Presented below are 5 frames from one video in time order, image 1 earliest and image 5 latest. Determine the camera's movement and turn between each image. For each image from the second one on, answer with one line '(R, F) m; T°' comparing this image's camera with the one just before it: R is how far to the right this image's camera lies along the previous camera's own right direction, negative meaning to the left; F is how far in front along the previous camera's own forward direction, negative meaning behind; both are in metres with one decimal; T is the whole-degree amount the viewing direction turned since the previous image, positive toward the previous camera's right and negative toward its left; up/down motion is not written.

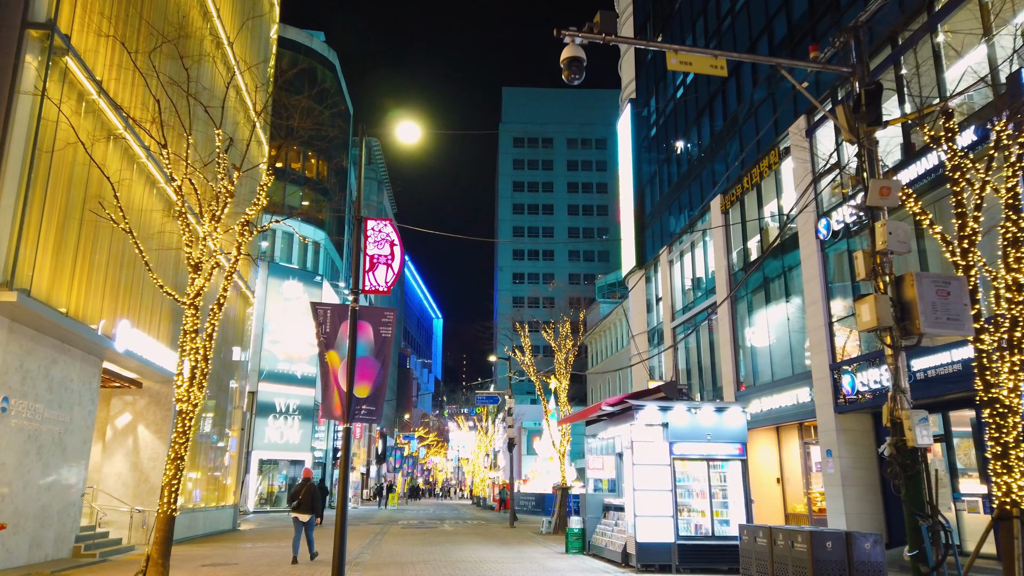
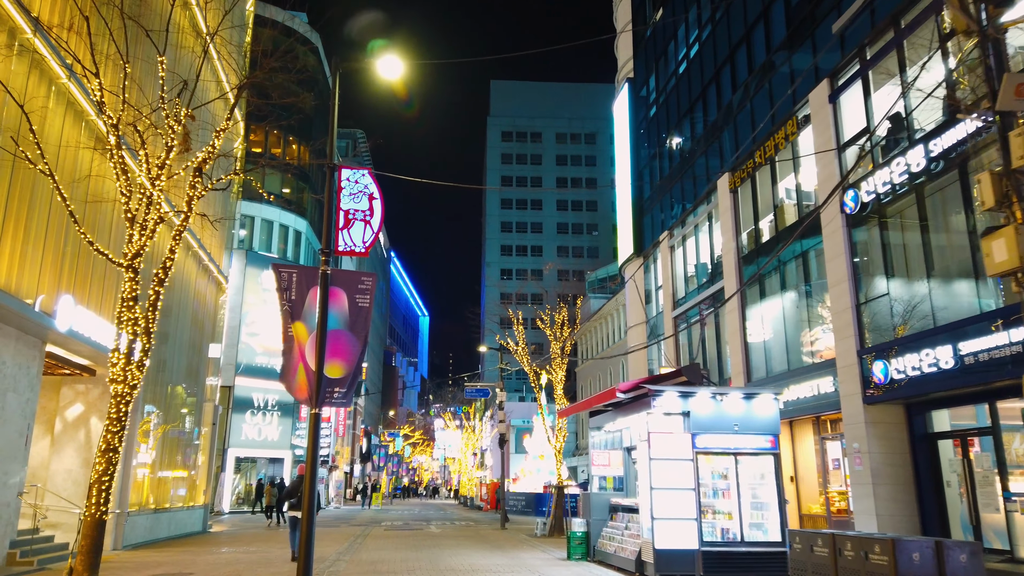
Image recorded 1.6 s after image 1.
(-0.2, +1.8) m; +1°
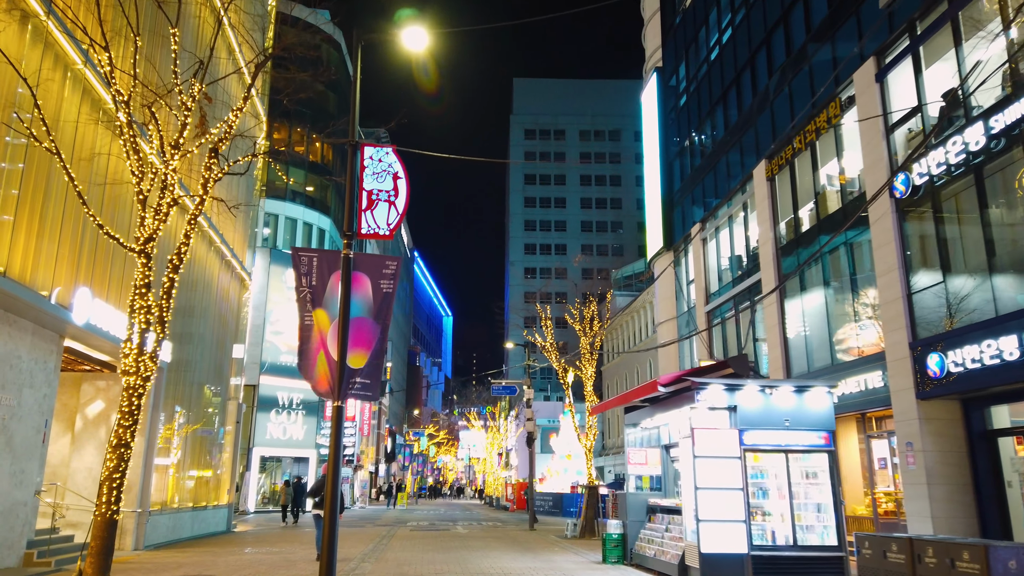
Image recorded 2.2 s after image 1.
(-0.1, +0.7) m; -2°
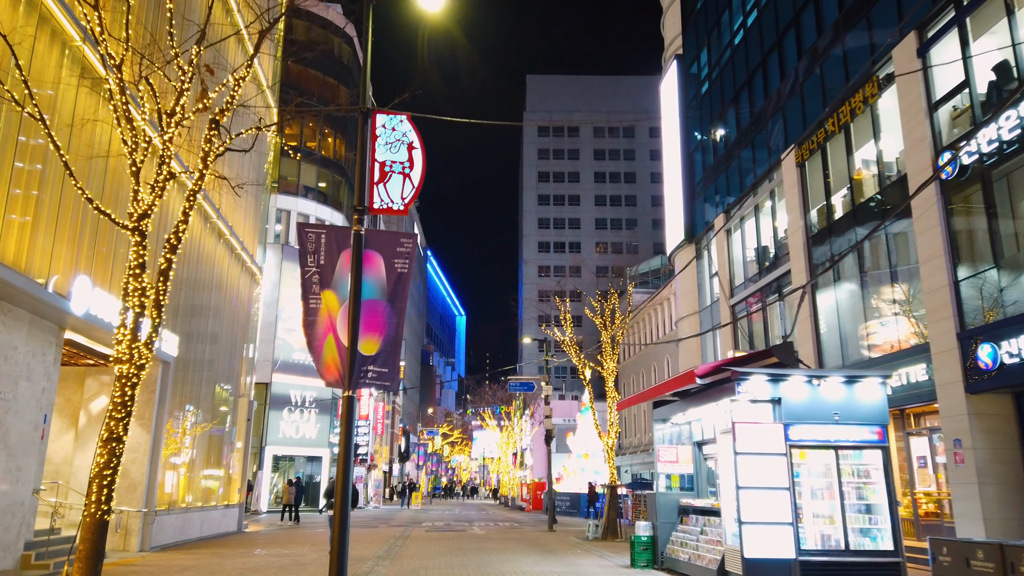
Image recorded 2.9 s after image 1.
(-0.2, +0.8) m; -1°
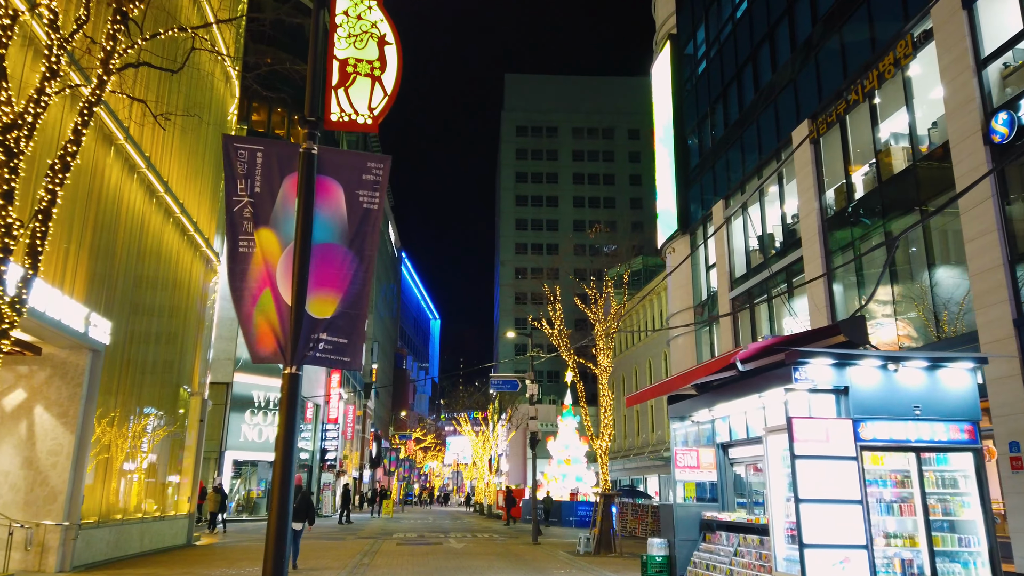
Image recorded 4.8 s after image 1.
(-0.3, +2.2) m; +2°
